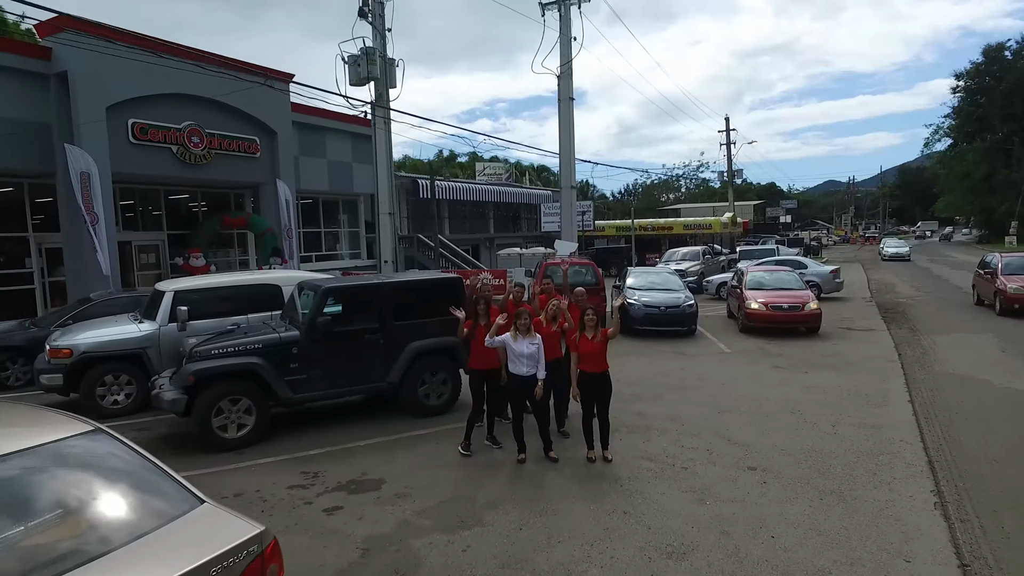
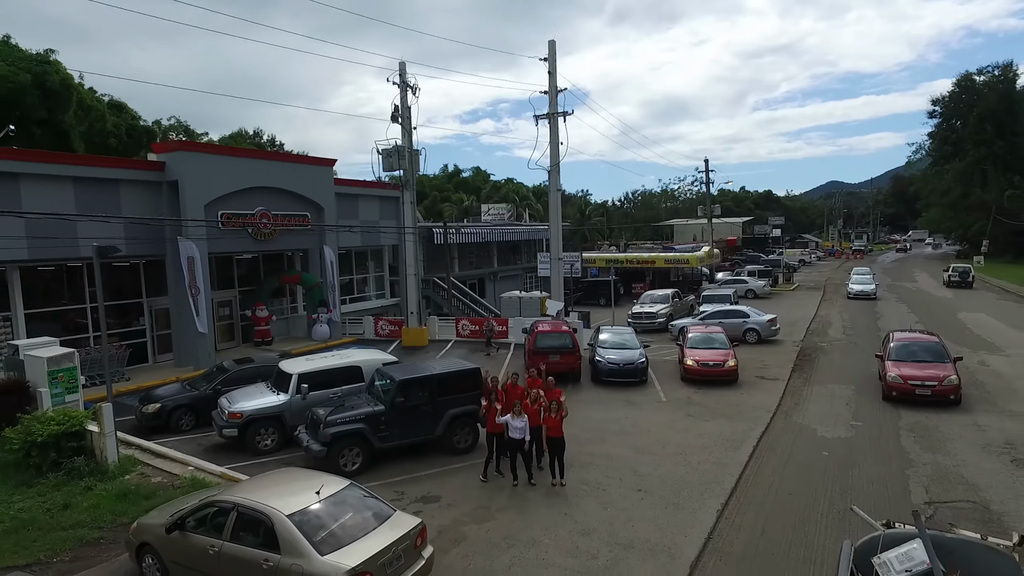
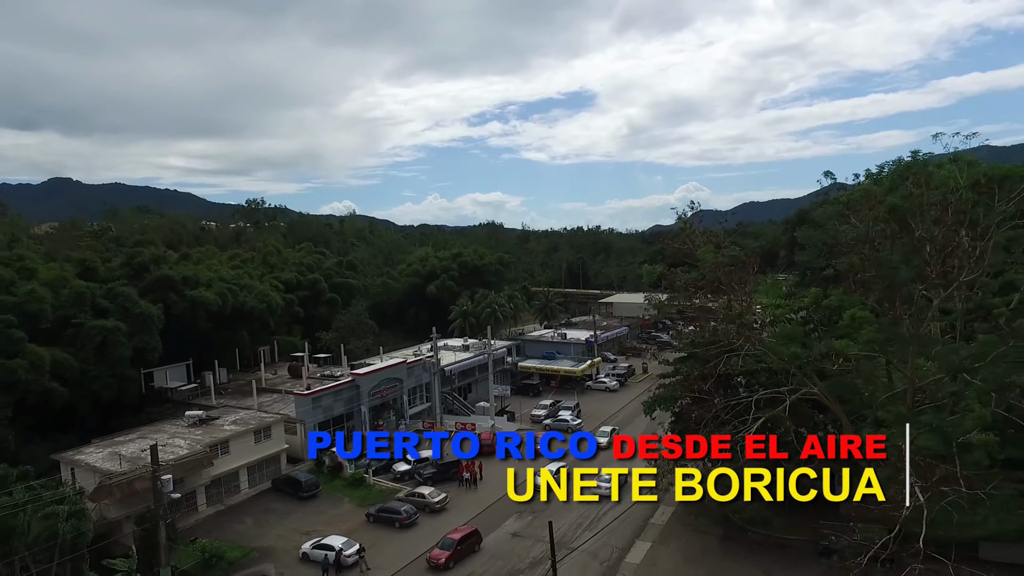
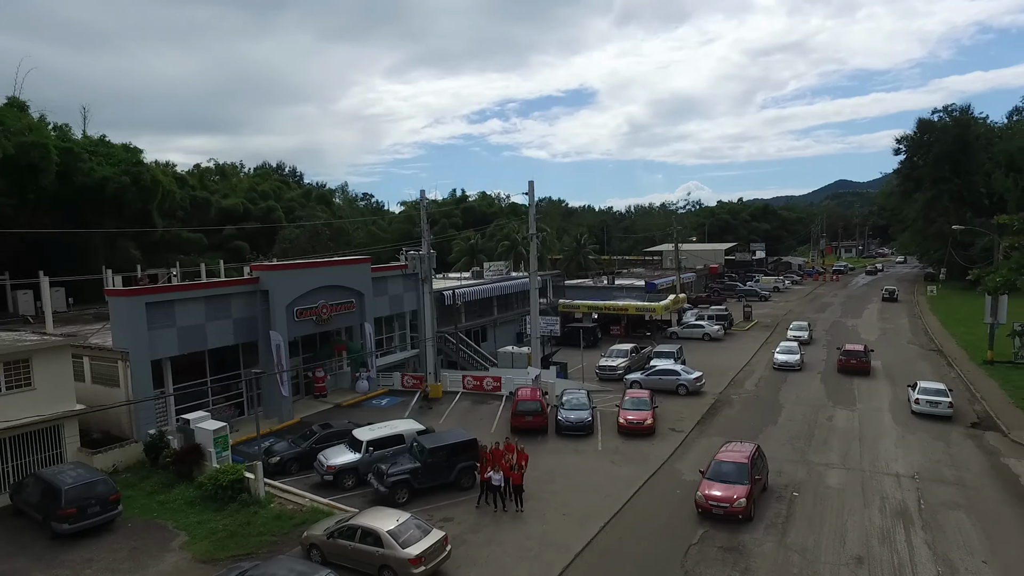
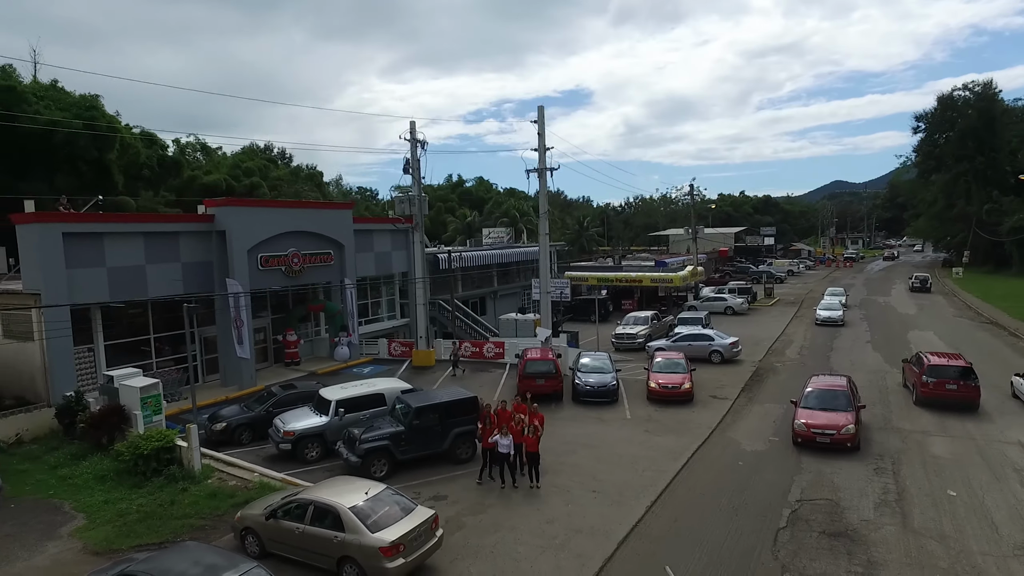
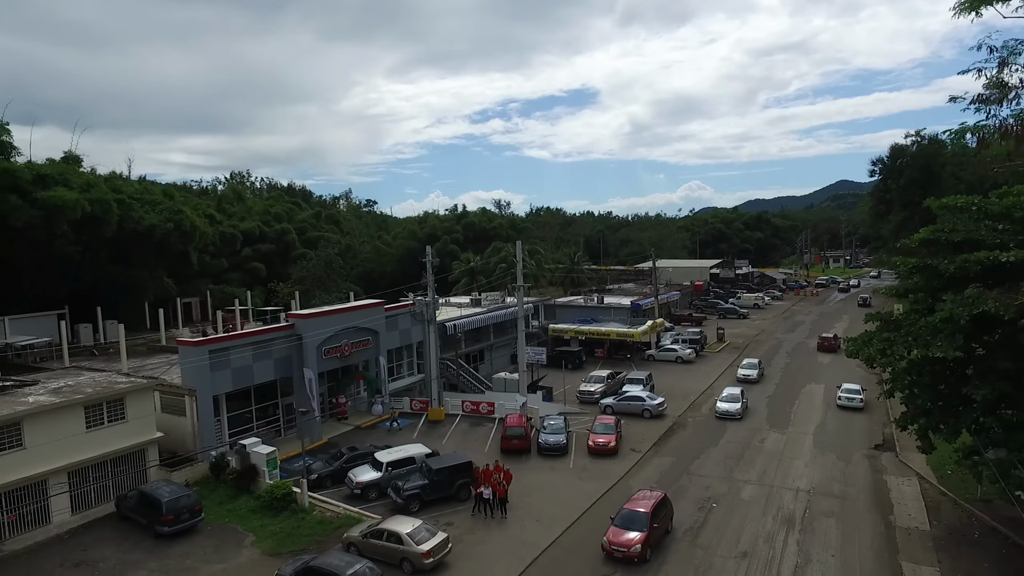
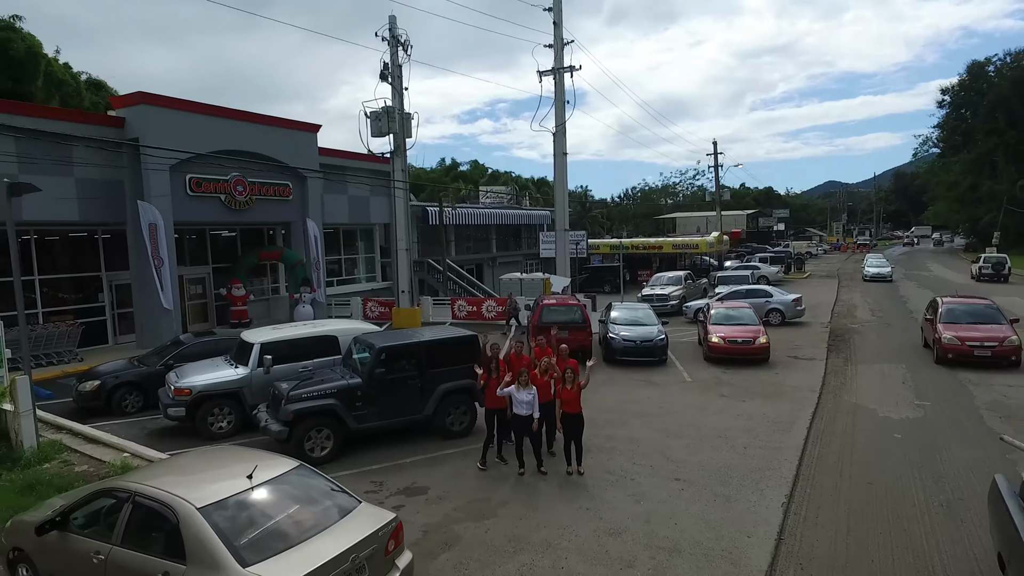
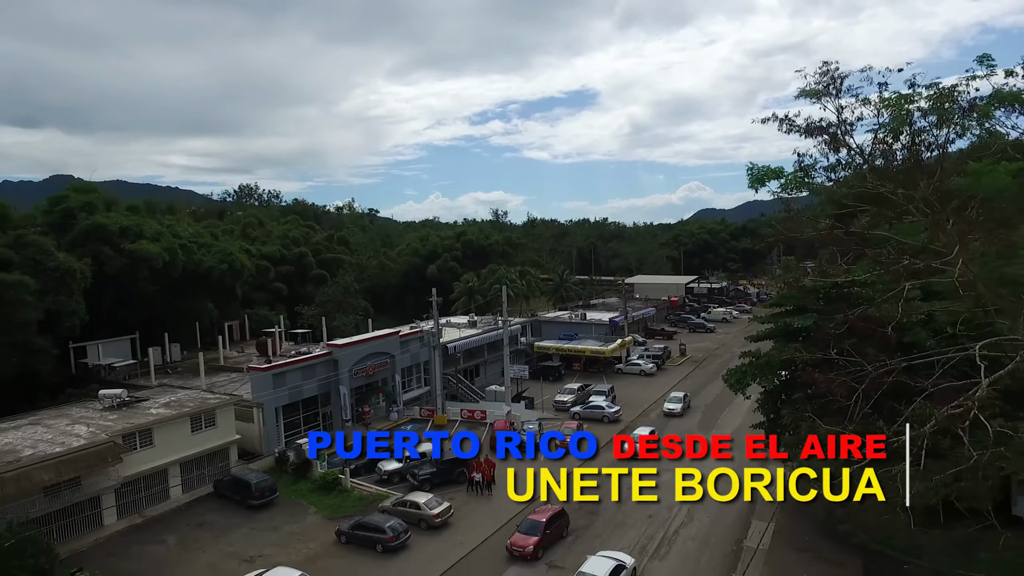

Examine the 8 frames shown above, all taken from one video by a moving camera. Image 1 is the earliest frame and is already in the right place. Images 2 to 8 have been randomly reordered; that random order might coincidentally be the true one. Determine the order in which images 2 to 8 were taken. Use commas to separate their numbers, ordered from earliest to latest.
7, 2, 5, 4, 6, 8, 3
